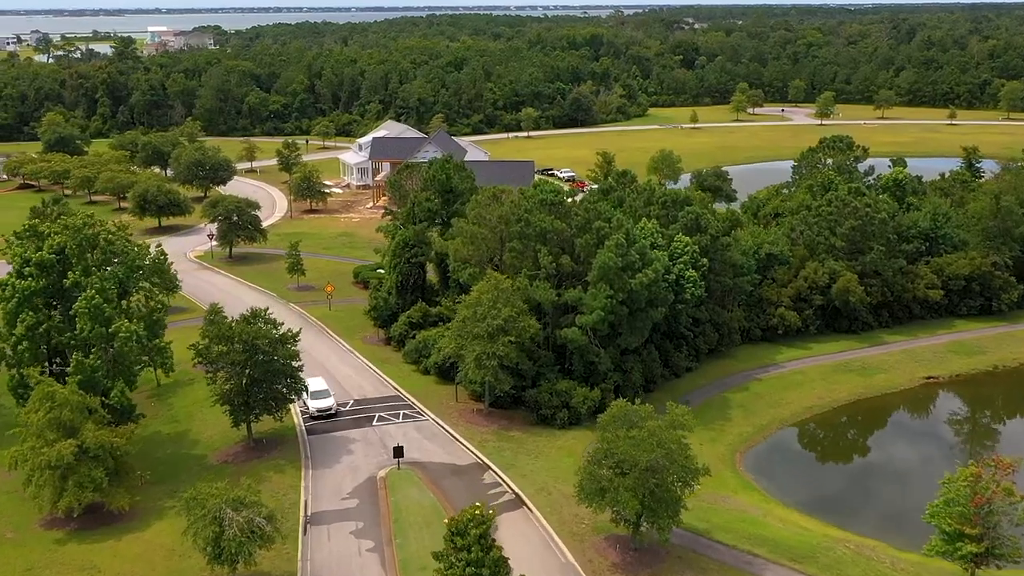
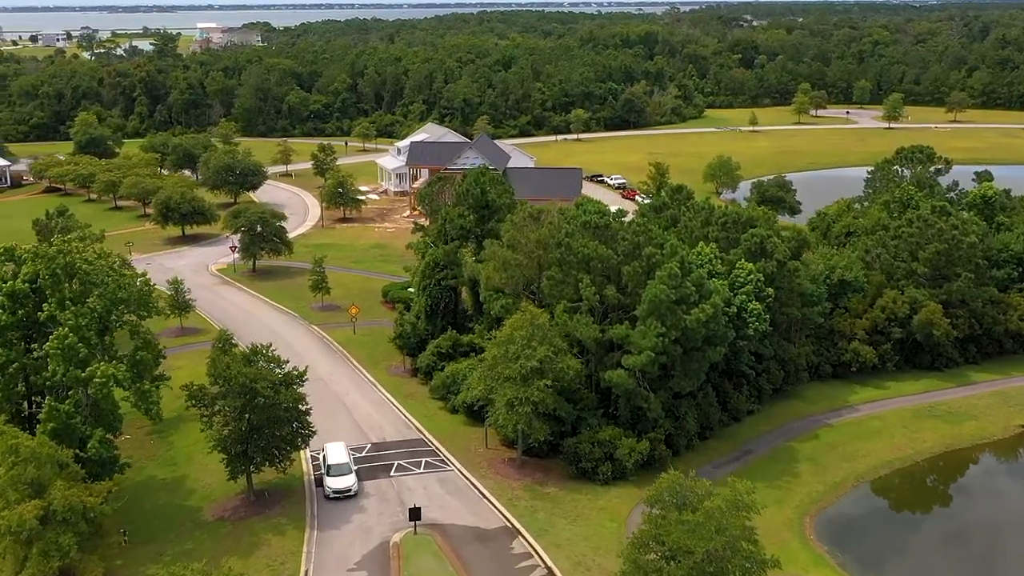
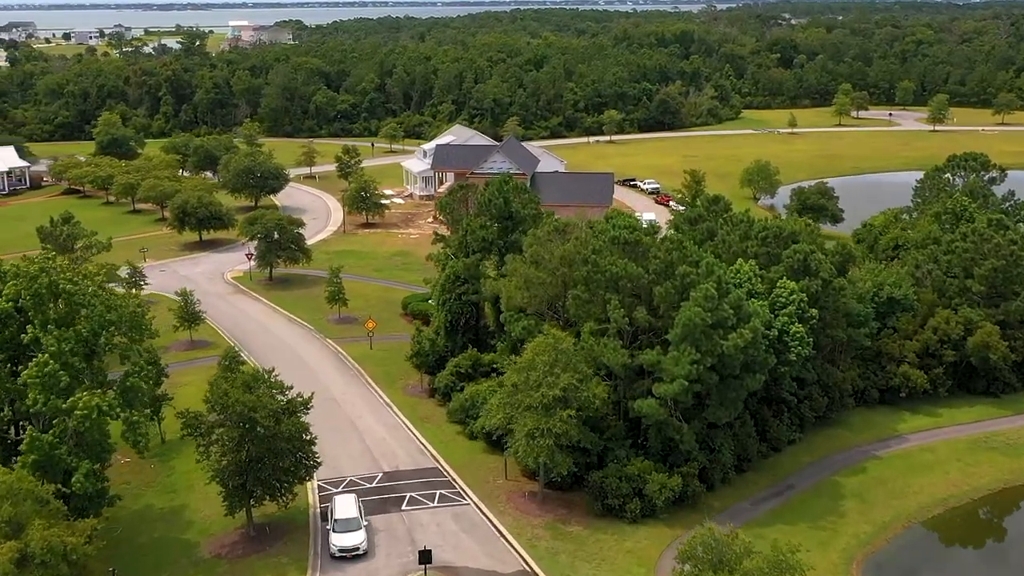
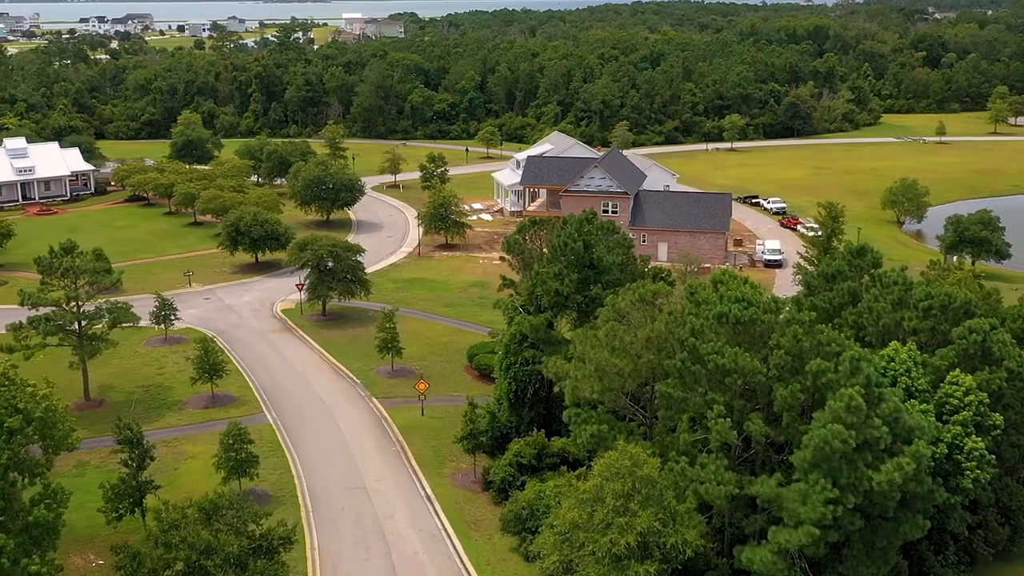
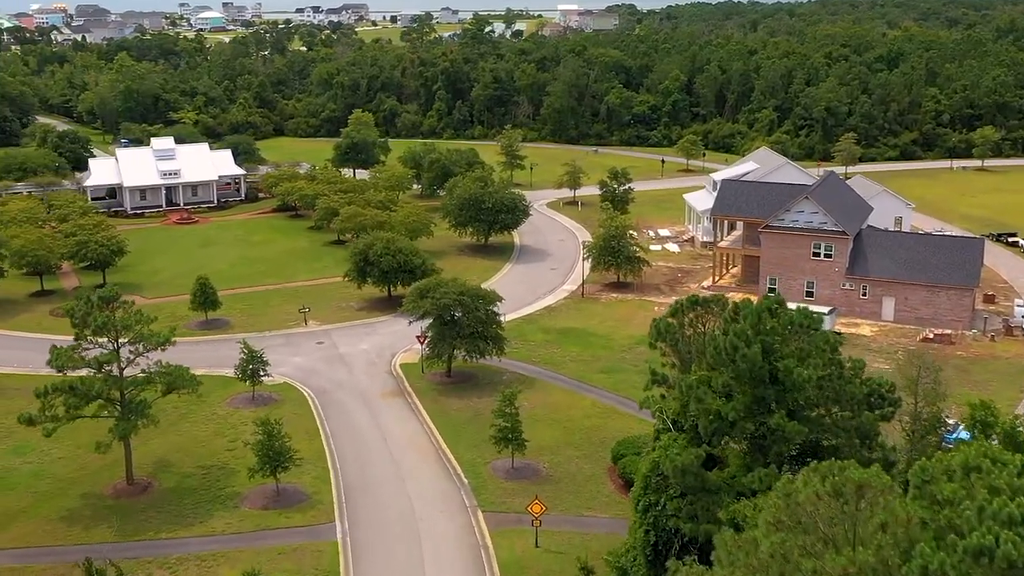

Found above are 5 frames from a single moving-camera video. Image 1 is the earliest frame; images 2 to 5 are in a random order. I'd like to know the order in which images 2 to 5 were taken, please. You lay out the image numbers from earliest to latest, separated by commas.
2, 3, 4, 5
